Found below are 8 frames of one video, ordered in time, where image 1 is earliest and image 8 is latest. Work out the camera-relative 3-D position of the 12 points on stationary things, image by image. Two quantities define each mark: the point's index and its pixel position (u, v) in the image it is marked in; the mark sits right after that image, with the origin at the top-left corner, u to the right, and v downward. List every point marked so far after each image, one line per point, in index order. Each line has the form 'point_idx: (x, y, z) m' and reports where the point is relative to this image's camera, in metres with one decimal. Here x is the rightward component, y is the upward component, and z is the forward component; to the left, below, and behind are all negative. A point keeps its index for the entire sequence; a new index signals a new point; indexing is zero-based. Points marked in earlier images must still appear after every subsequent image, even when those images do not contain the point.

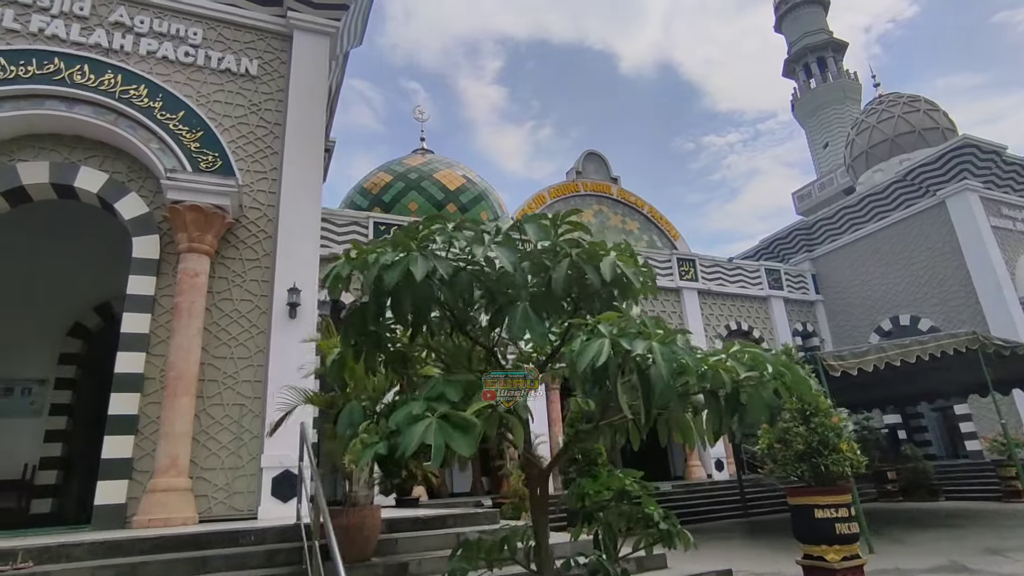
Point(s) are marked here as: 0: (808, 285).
0: (+8.9, +0.1, +17.6) m
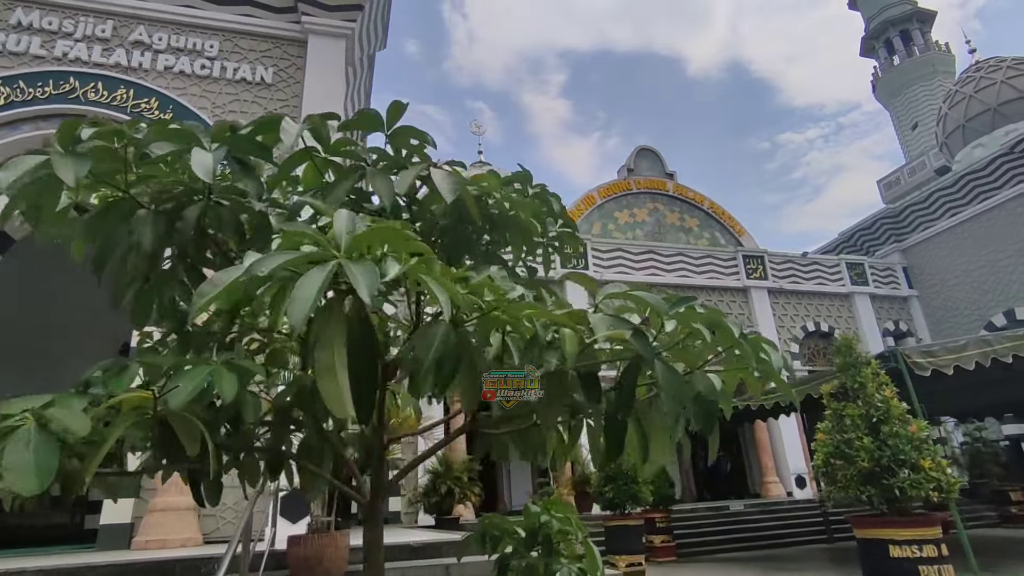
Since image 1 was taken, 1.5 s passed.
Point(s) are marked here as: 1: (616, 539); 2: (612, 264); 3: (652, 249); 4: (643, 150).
0: (+10.4, +0.2, +15.8) m
1: (+1.0, -2.5, +5.9) m
2: (+2.3, +0.6, +13.6) m
3: (+3.3, +0.9, +14.0) m
4: (+3.4, +3.7, +15.8) m
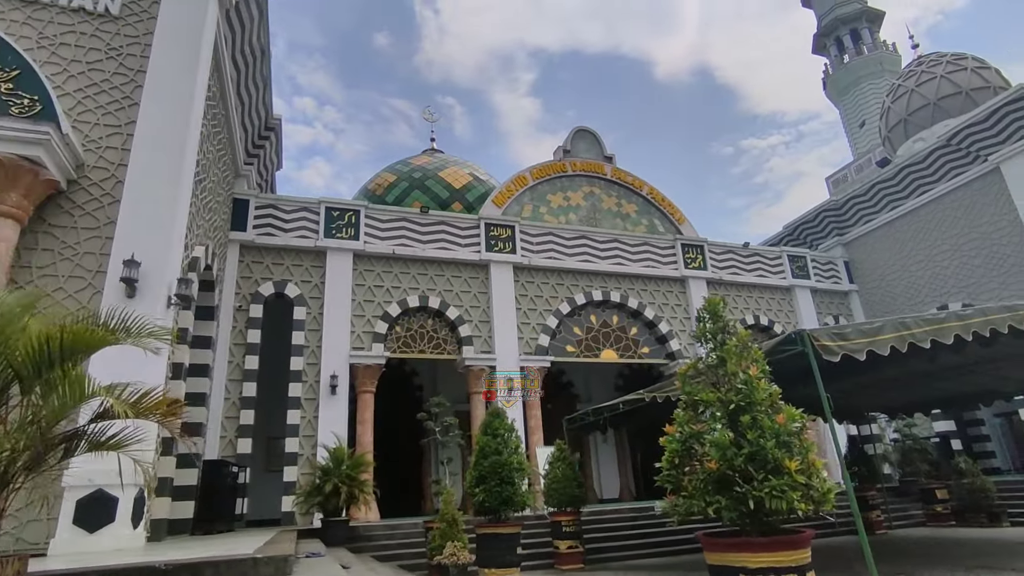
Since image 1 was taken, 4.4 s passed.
0: (+8.6, +0.4, +15.4) m
1: (-0.2, -2.2, +5.0) m
2: (+0.6, +0.8, +12.8) m
3: (+1.7, +1.2, +13.3) m
4: (+1.7, +4.0, +15.1) m
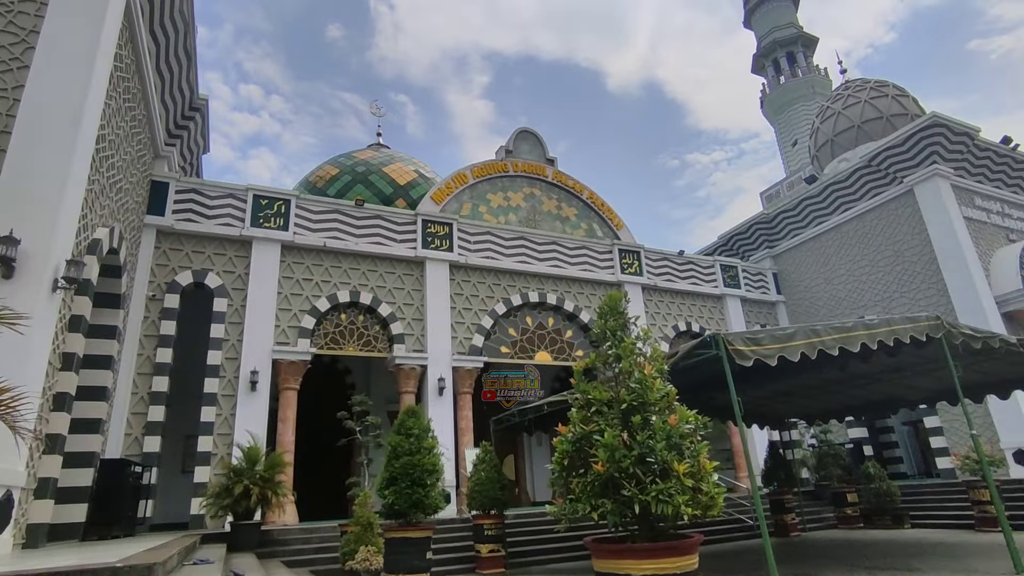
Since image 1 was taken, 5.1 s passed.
0: (+6.9, +0.1, +16.0) m
1: (-1.0, -2.2, +4.8) m
2: (-0.7, +0.9, +12.7) m
3: (+0.3, +1.2, +13.2) m
4: (+0.3, +4.0, +15.1) m
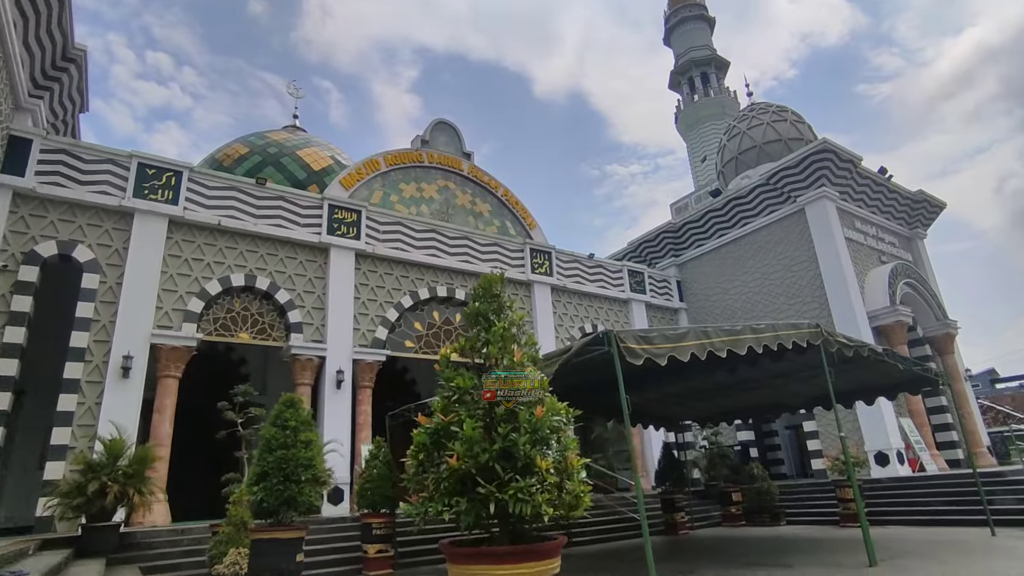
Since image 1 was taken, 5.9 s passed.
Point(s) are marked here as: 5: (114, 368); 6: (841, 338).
0: (+4.5, -0.1, +16.6) m
1: (-1.9, -2.0, +4.4) m
2: (-2.6, +1.0, +12.3) m
3: (-1.6, +1.3, +12.9) m
4: (-1.8, +4.1, +14.8) m
5: (-6.1, -1.2, +9.0) m
6: (+3.2, -0.5, +5.8) m
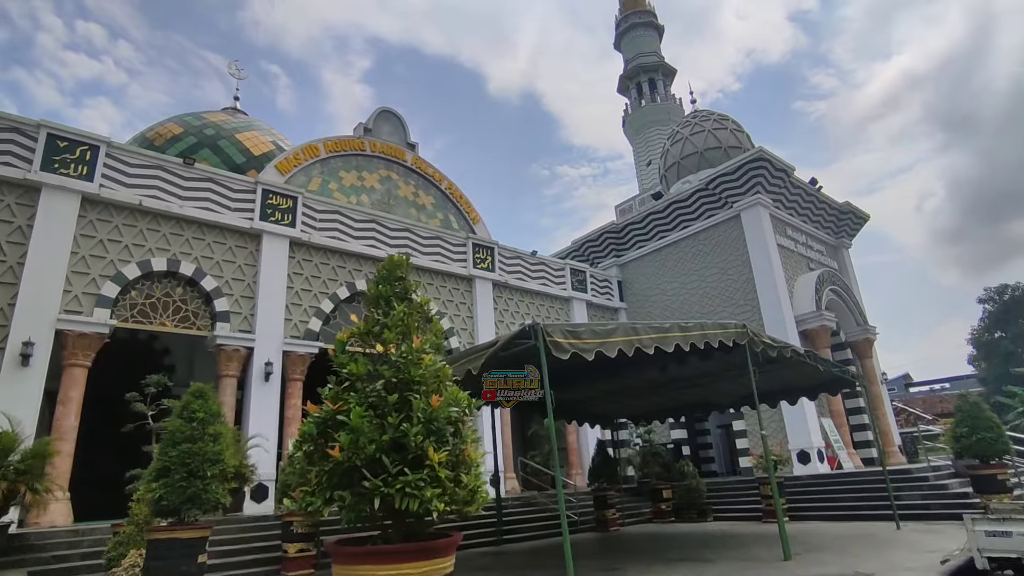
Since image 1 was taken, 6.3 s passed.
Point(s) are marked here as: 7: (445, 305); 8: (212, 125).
0: (+2.8, -0.1, +16.8) m
1: (-2.5, -1.9, +4.1) m
2: (-3.8, +1.2, +11.9) m
3: (-2.9, +1.5, +12.6) m
4: (-3.1, +4.3, +14.4) m
5: (-7.0, -0.9, +8.3) m
6: (+2.6, -0.5, +5.9) m
7: (-1.5, -0.4, +13.2) m
8: (-9.9, +5.4, +19.3) m
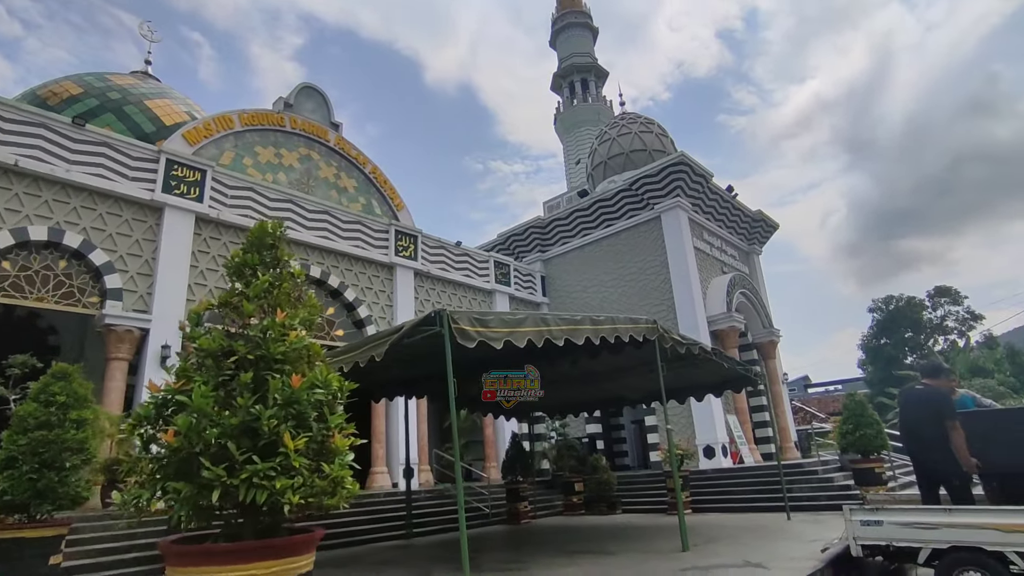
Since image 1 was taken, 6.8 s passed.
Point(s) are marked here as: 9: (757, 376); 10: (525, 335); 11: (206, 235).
0: (+0.7, +0.1, +16.9) m
1: (-3.1, -1.7, +3.7) m
2: (-5.2, +1.6, +11.2) m
3: (-4.4, +1.8, +12.0) m
4: (-4.8, +4.6, +13.7) m
5: (-8.1, -0.5, +7.3) m
6: (+1.7, -0.5, +6.0) m
7: (-3.2, -0.1, +12.8) m
8: (-12.0, +6.1, +17.8) m
9: (+3.3, -1.2, +7.9) m
10: (+0.1, -0.4, +4.4) m
11: (-5.6, +1.0, +10.8) m
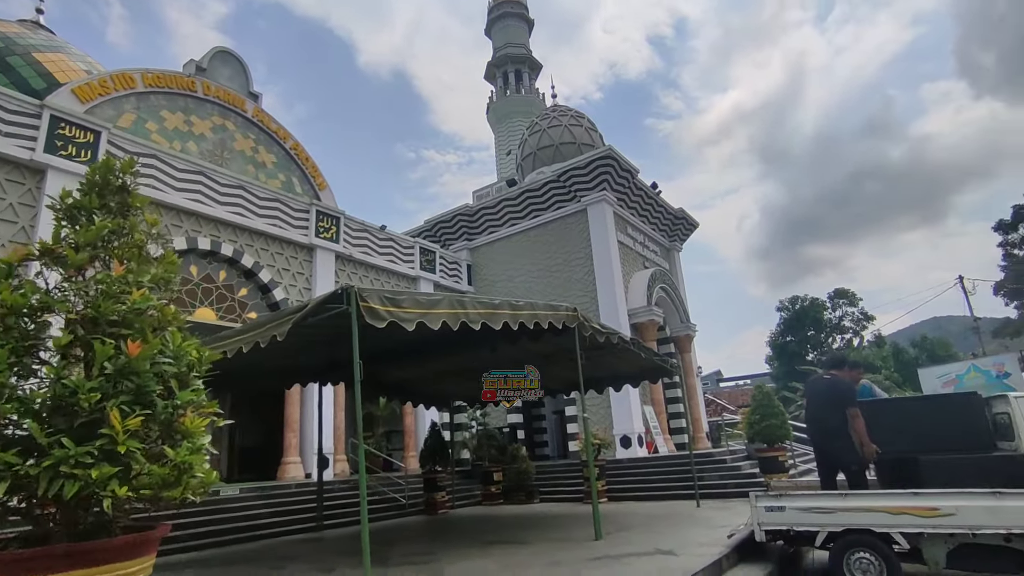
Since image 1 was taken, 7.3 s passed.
0: (-1.4, +0.4, +16.7) m
1: (-3.7, -1.4, +3.1) m
2: (-6.5, +2.0, +10.2) m
3: (-5.9, +2.2, +11.2) m
4: (-6.3, +5.1, +12.8) m
5: (-9.0, 0.0, +6.0) m
6: (+0.9, -0.4, +6.0) m
7: (-4.8, +0.3, +12.1) m
8: (-13.9, +6.8, +15.9) m
9: (+2.2, -1.1, +8.1) m
10: (-0.5, -0.2, +4.2) m
11: (-6.9, +1.4, +9.8) m
